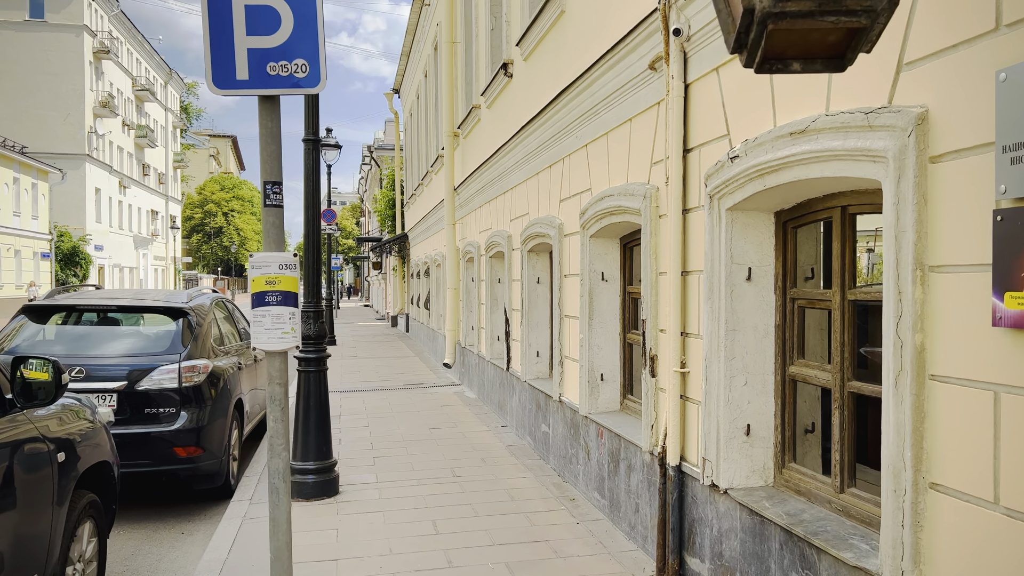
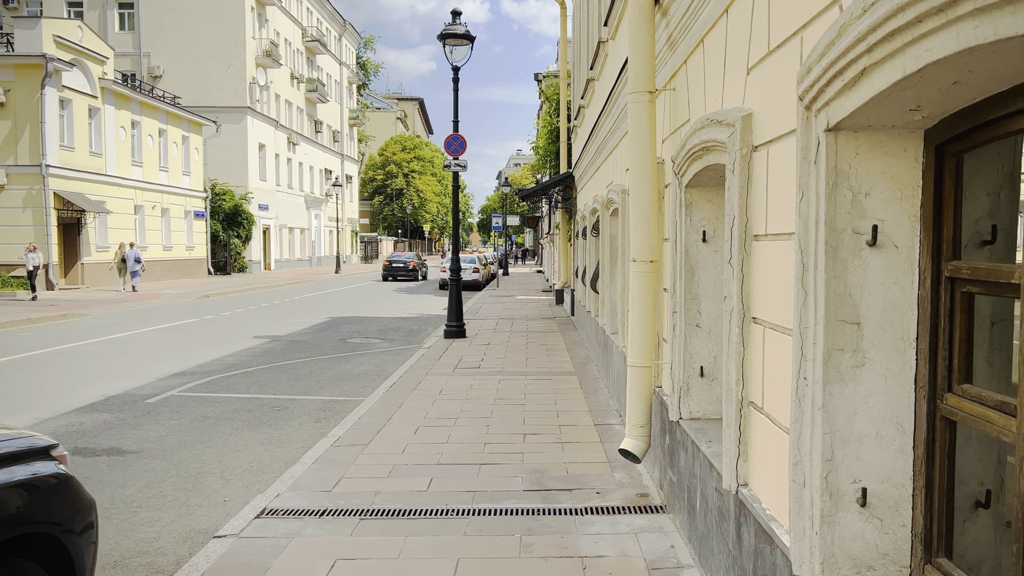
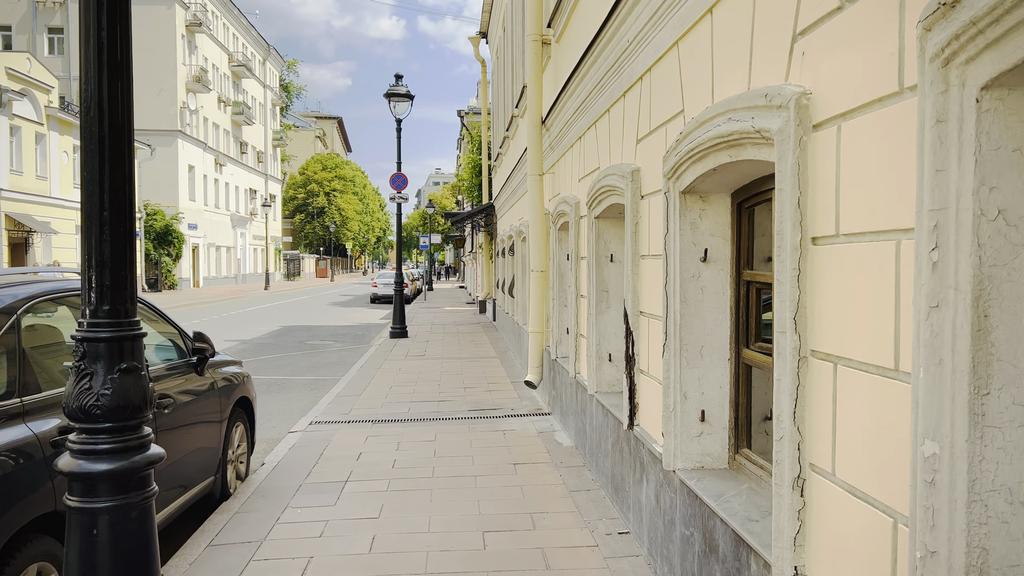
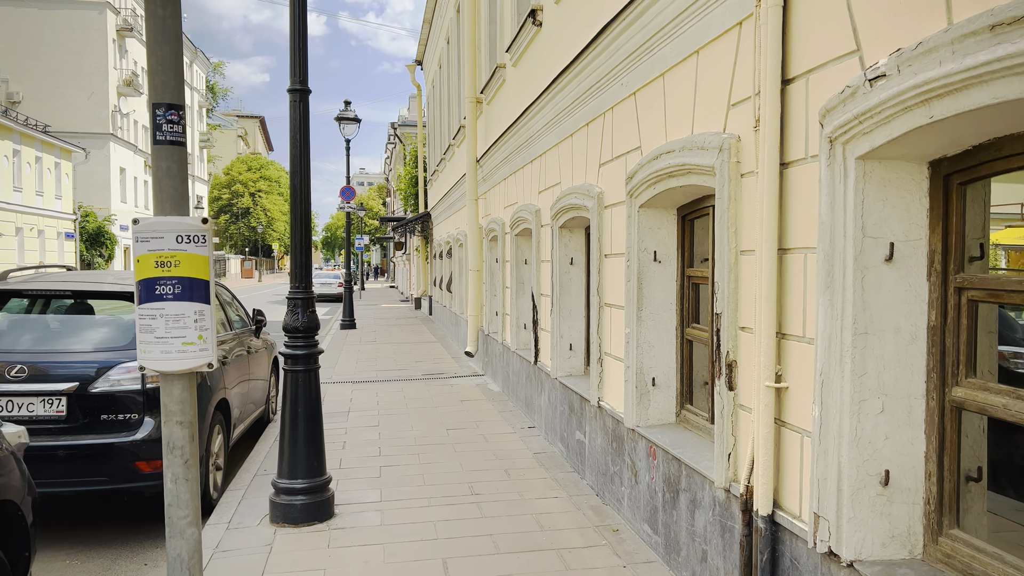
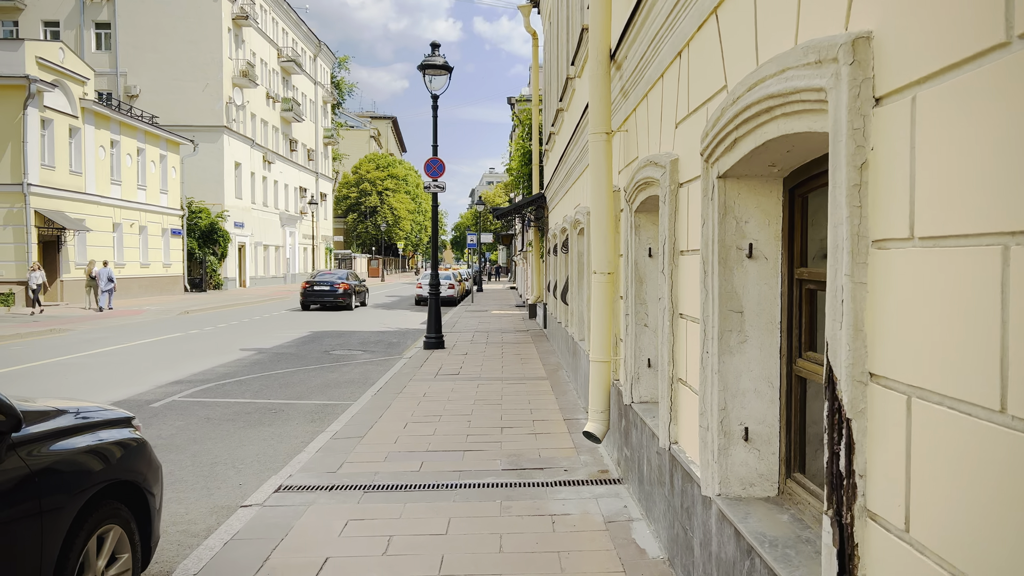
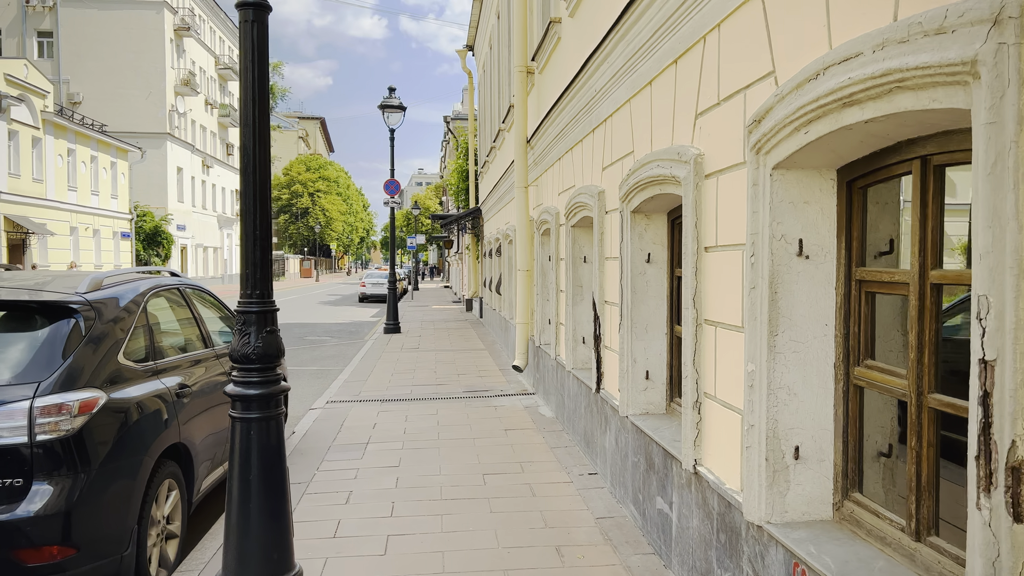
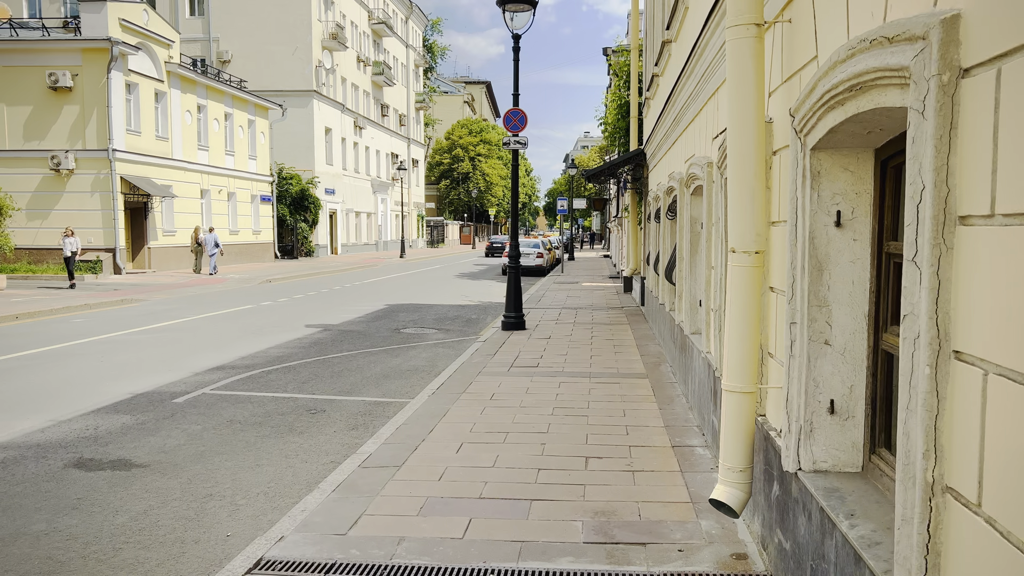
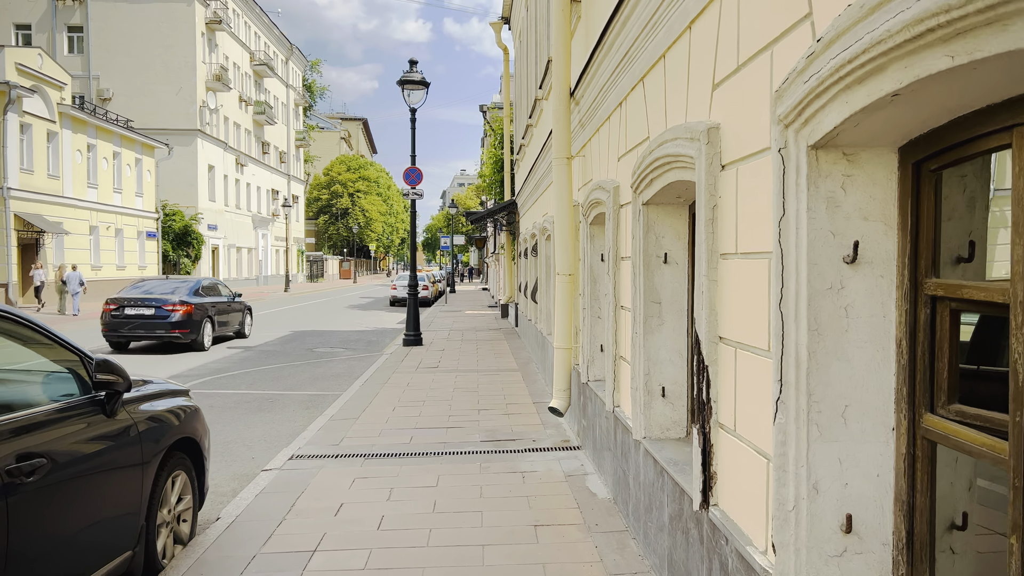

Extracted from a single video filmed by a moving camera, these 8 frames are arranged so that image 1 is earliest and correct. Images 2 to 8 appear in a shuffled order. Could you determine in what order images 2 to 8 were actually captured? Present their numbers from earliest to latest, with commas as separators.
4, 6, 3, 8, 5, 2, 7
